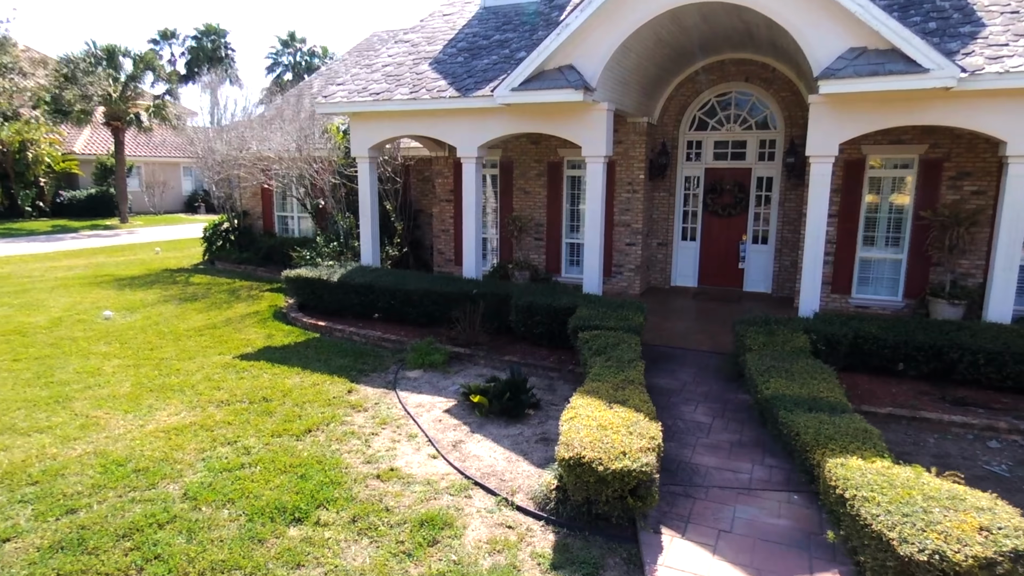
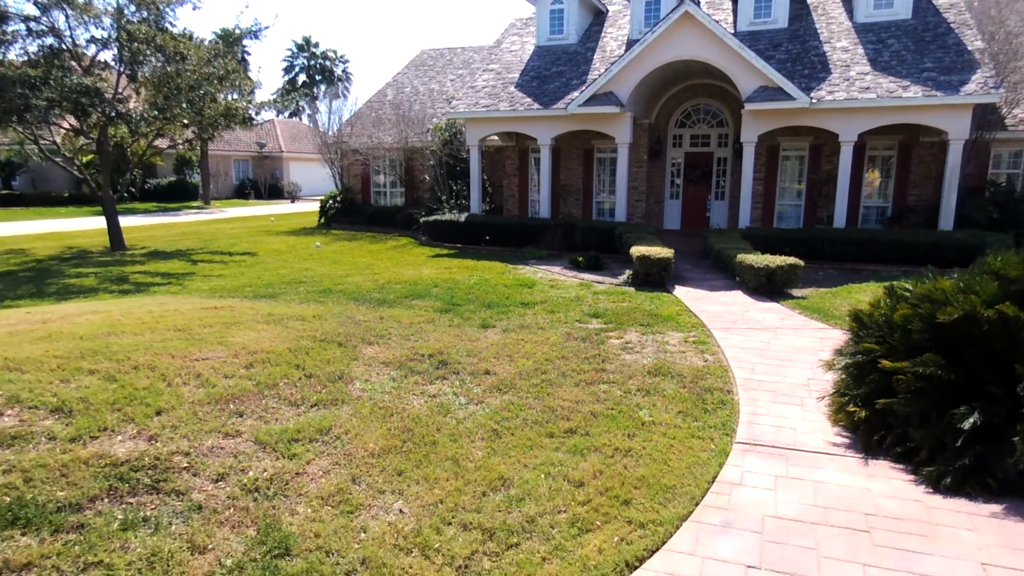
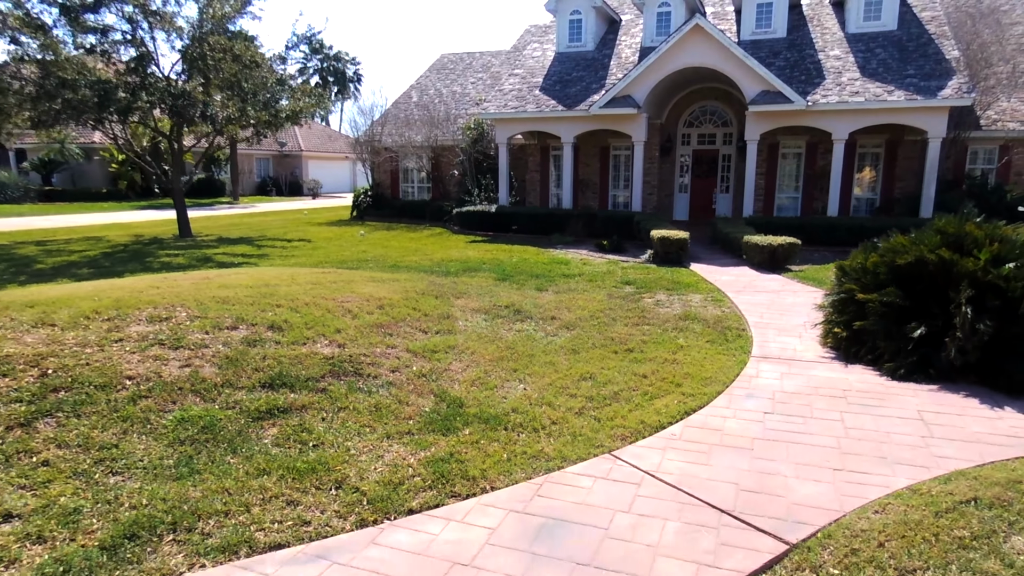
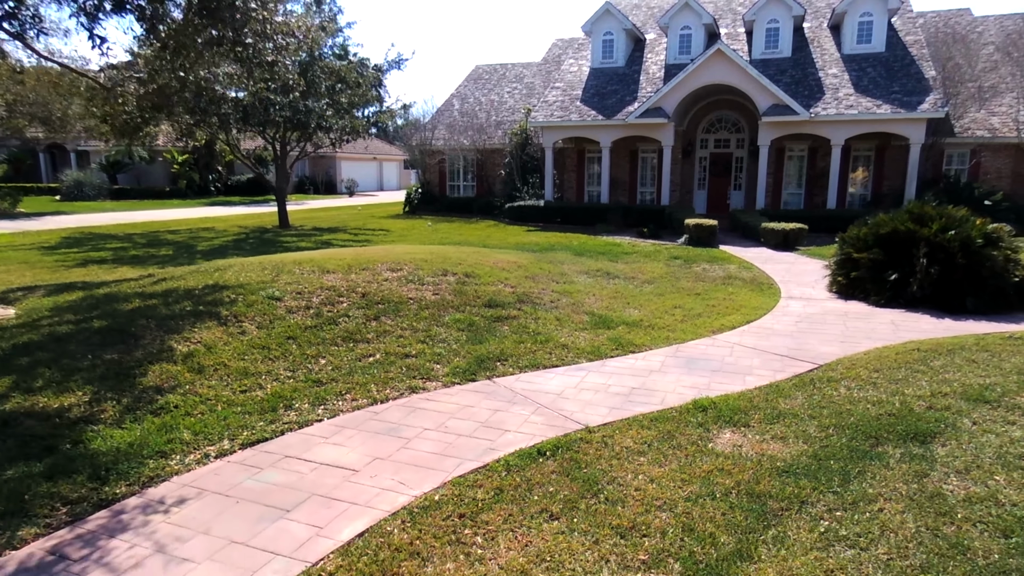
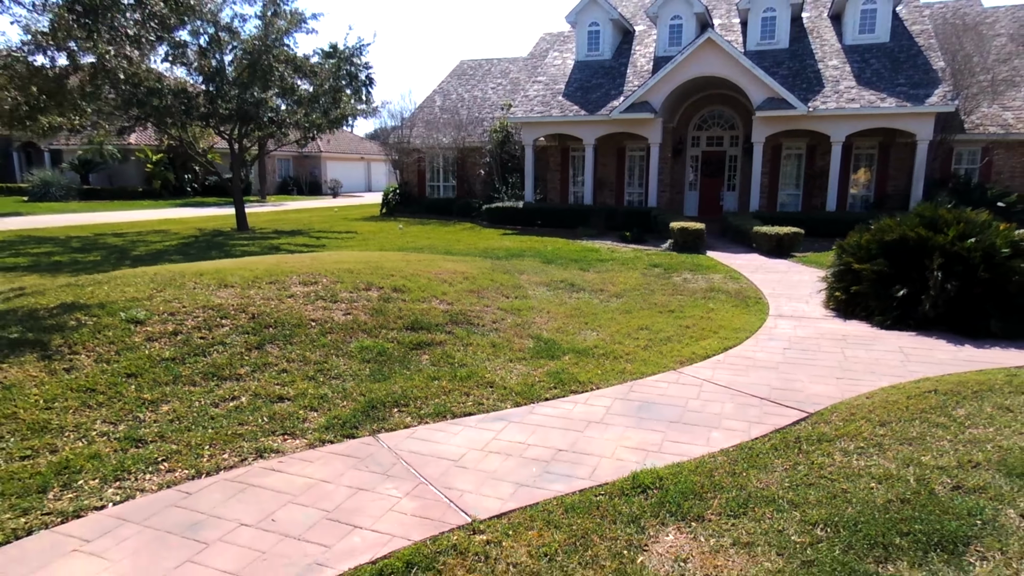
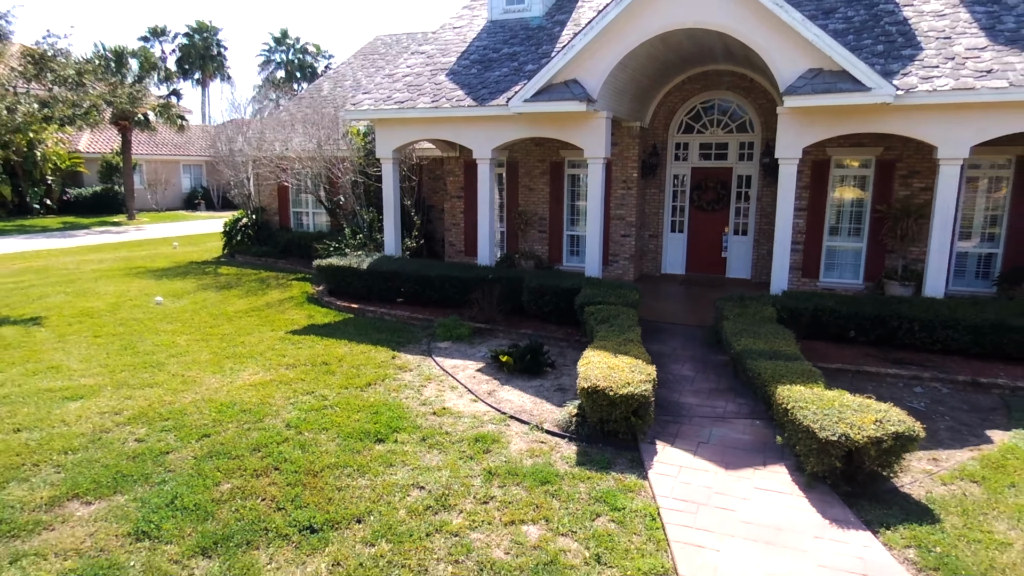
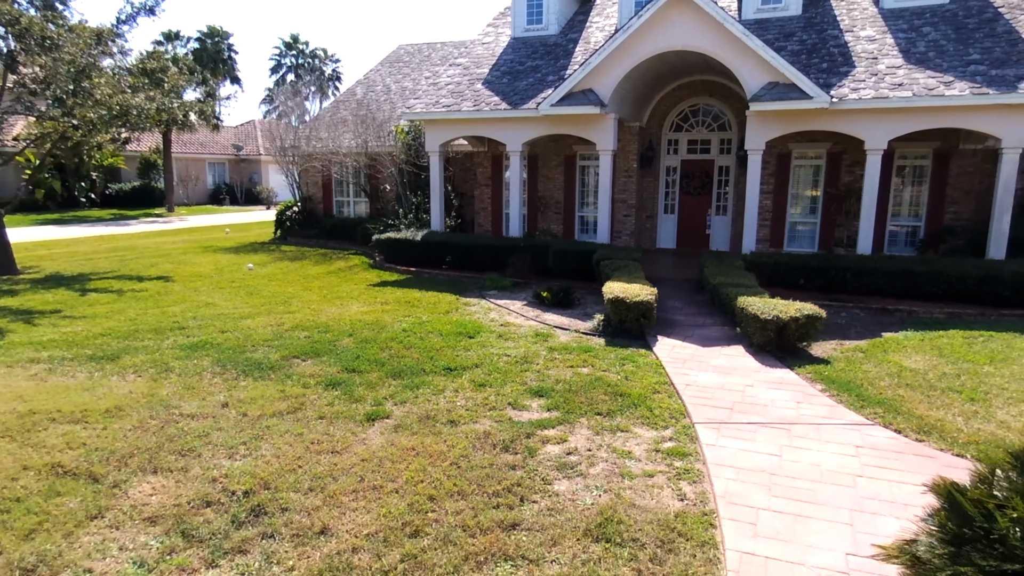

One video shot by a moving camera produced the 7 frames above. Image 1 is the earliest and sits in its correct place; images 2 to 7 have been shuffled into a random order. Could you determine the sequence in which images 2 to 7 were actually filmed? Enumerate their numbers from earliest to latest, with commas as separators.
6, 7, 2, 3, 5, 4
